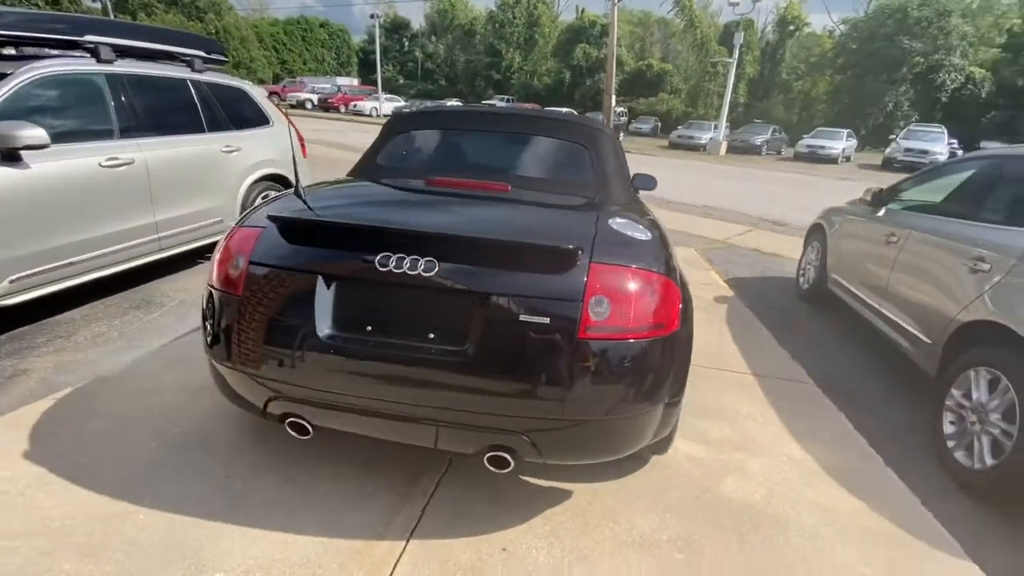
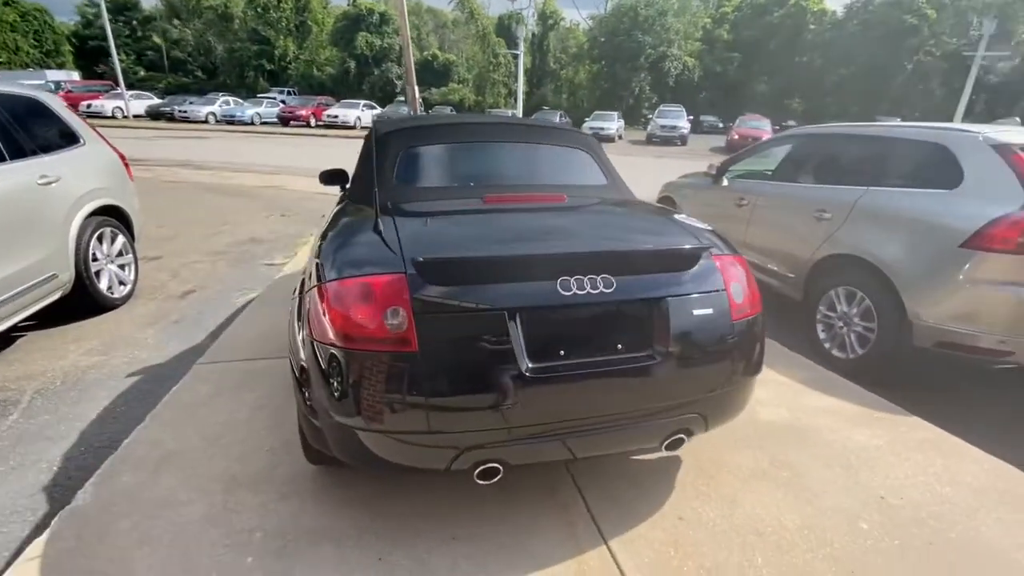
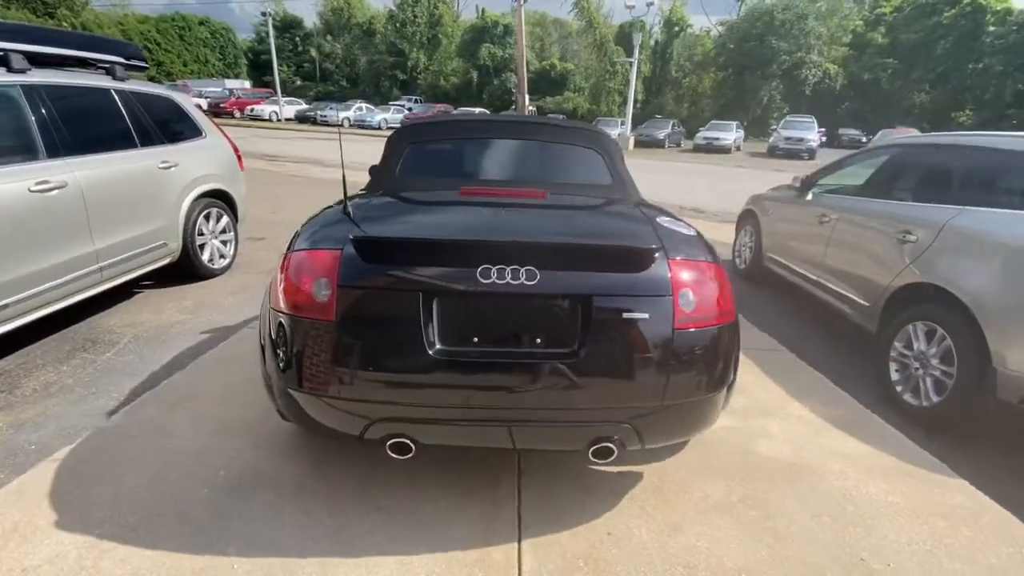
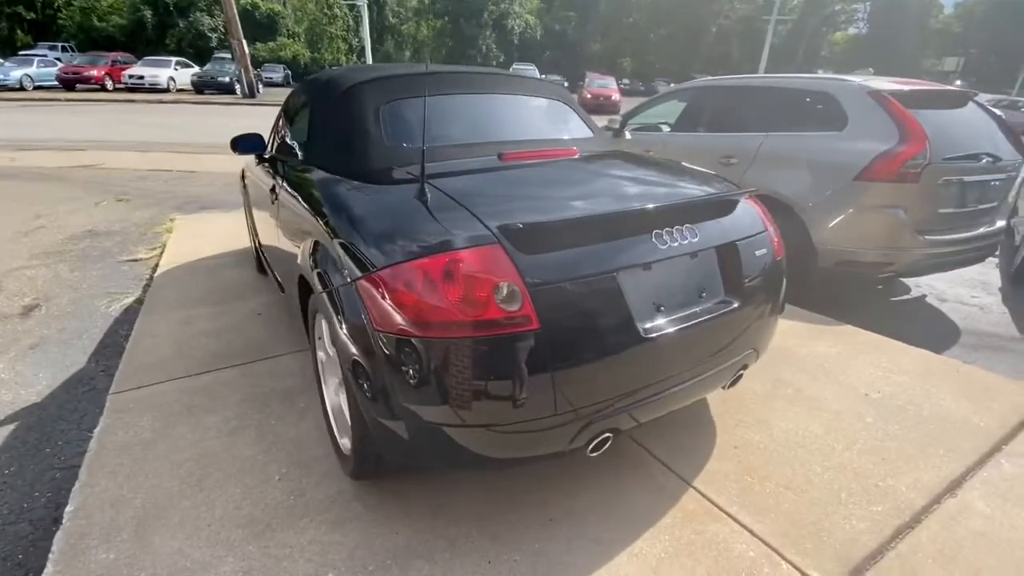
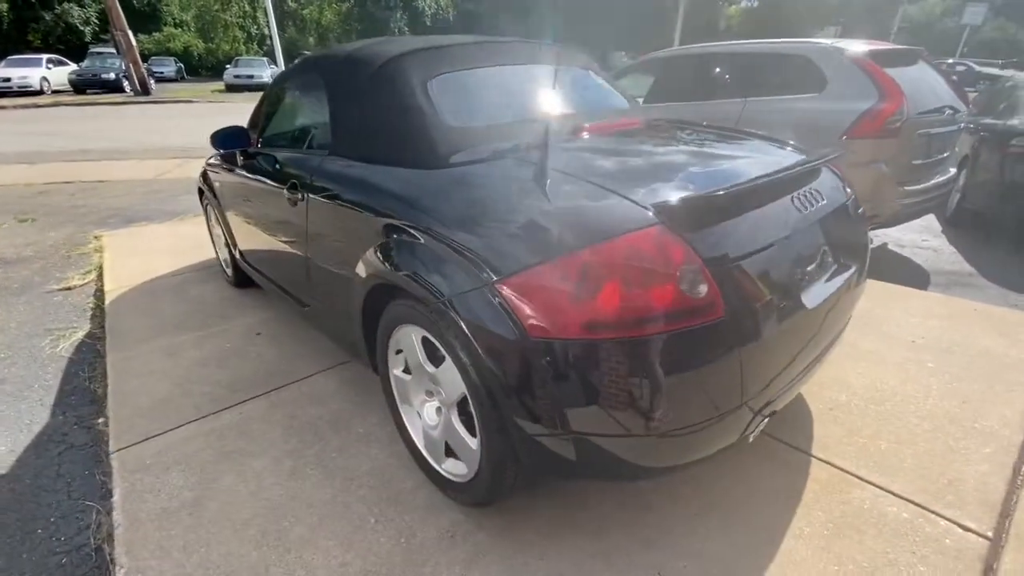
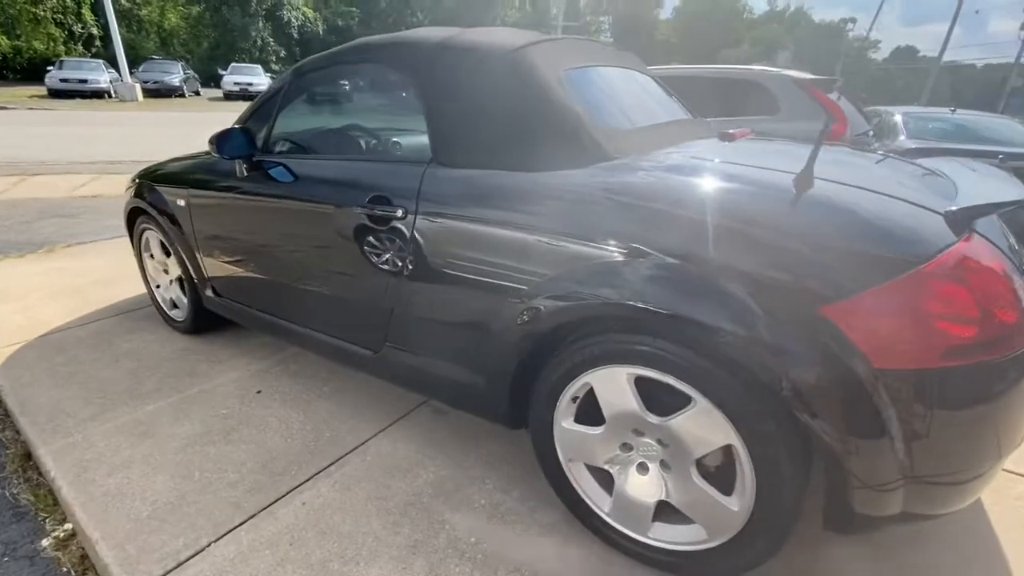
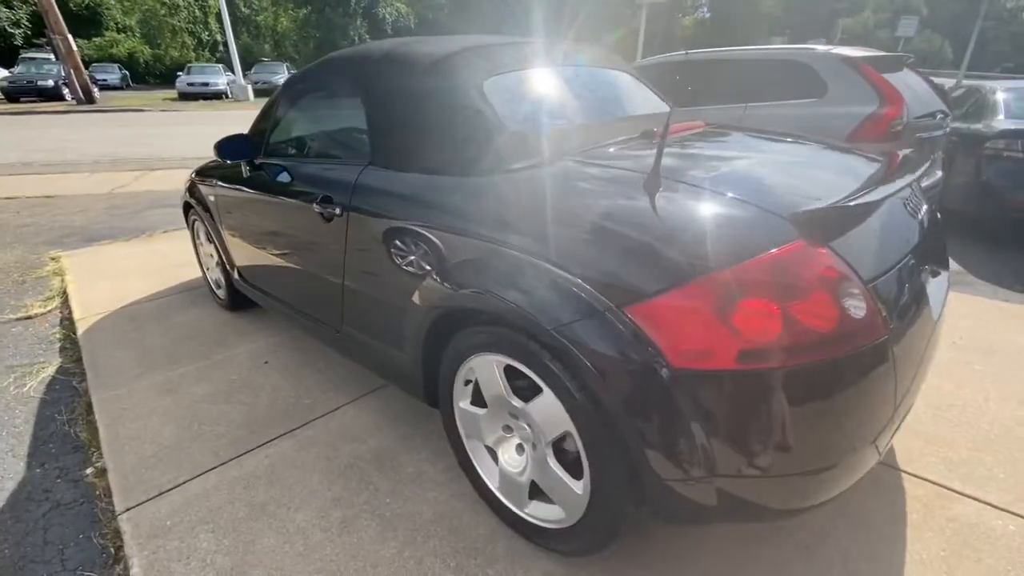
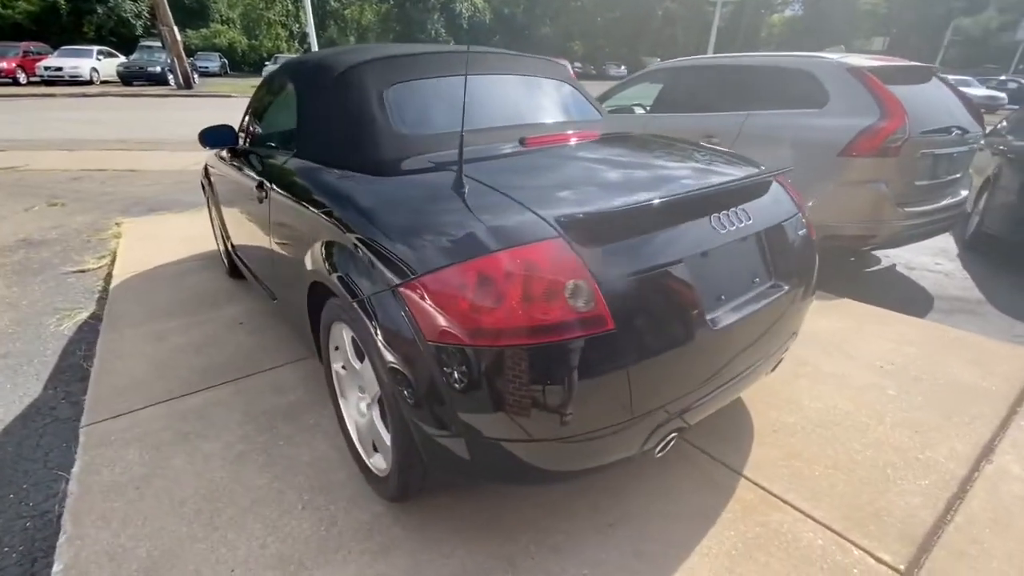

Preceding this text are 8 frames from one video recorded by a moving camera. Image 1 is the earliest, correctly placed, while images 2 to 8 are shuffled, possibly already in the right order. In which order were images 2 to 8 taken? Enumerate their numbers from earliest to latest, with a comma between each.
3, 2, 4, 8, 5, 7, 6
